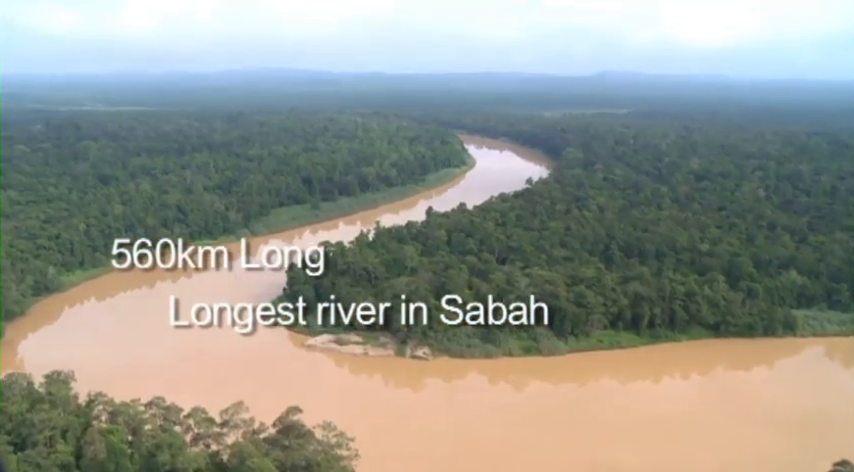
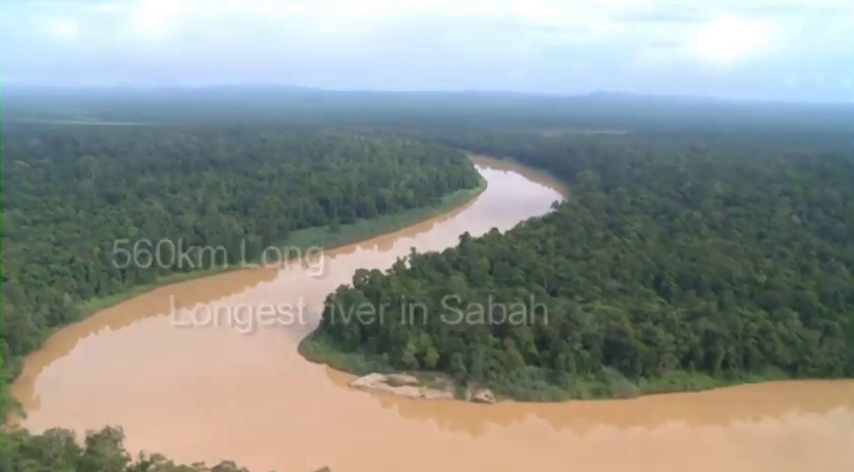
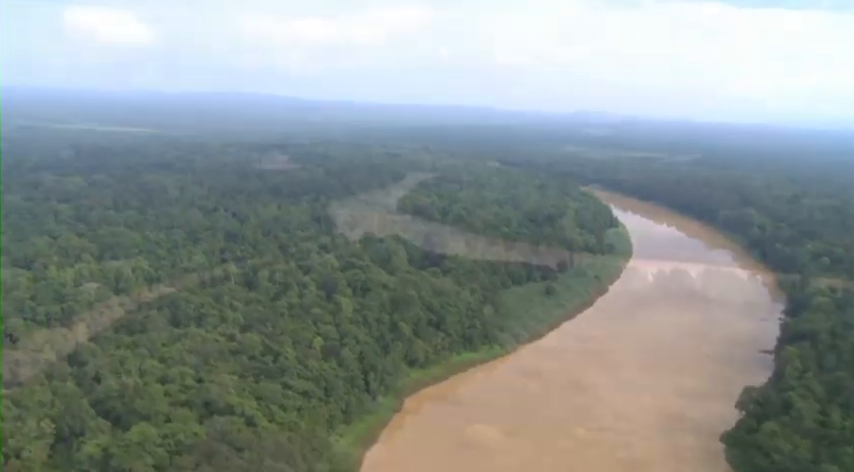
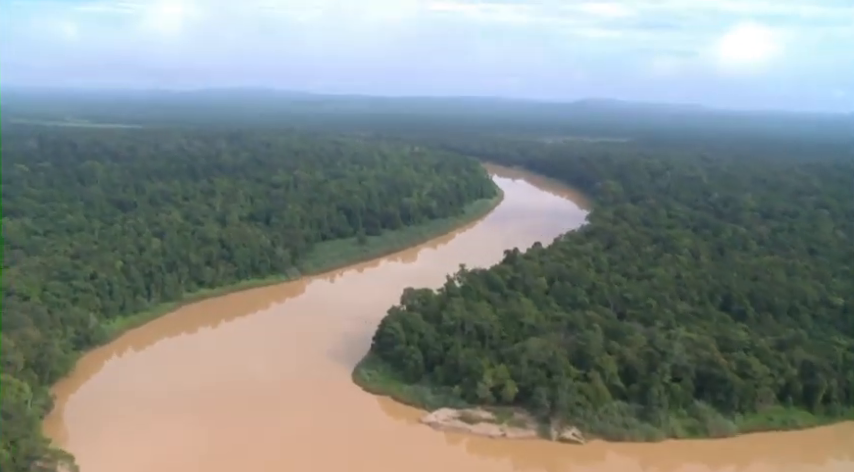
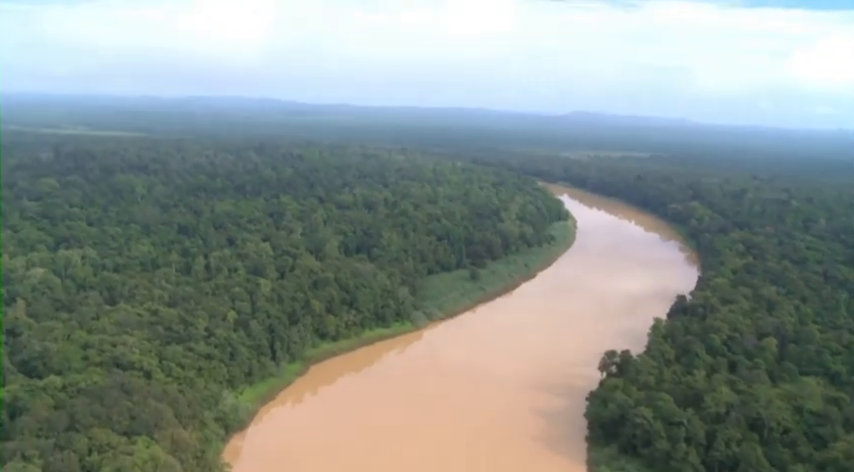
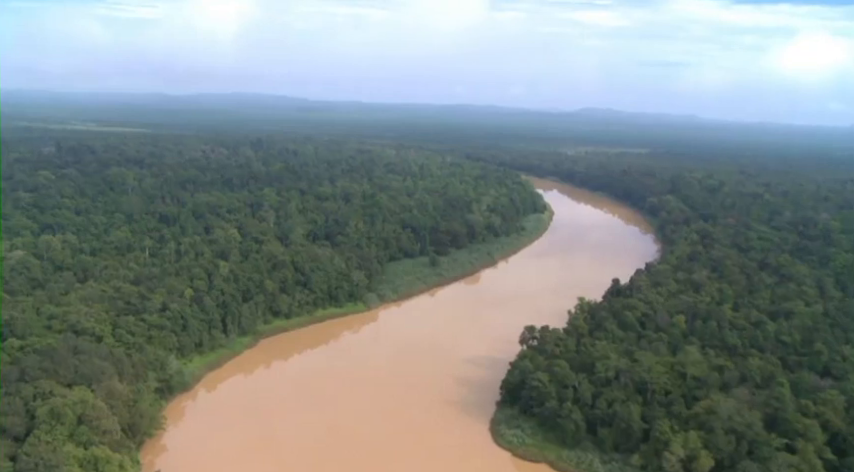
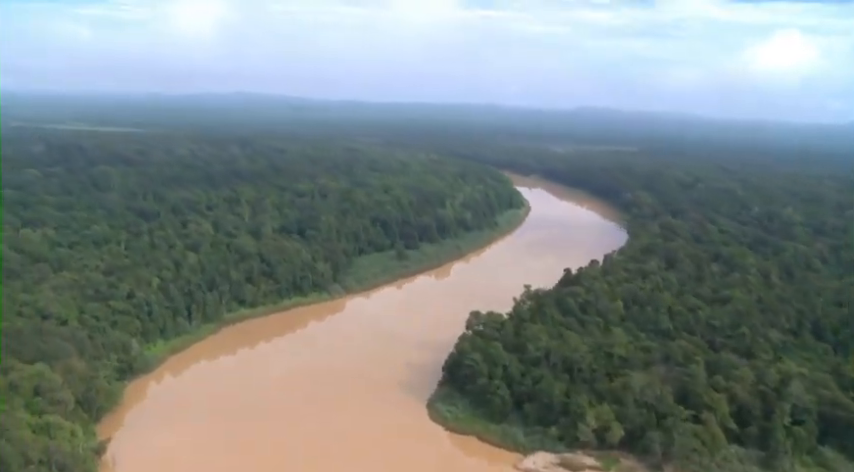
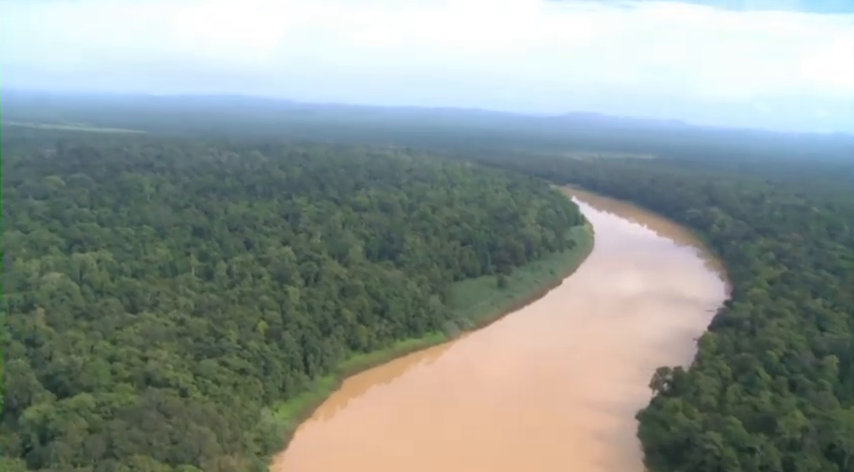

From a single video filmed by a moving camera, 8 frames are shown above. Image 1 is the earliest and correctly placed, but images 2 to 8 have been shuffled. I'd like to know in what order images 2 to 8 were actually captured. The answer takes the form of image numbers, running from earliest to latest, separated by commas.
2, 4, 7, 6, 5, 8, 3
